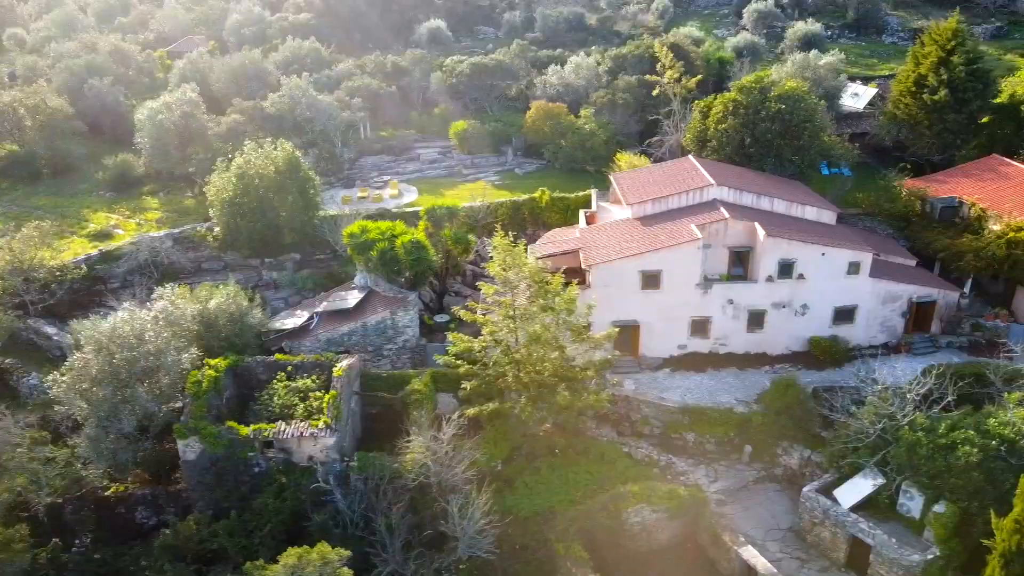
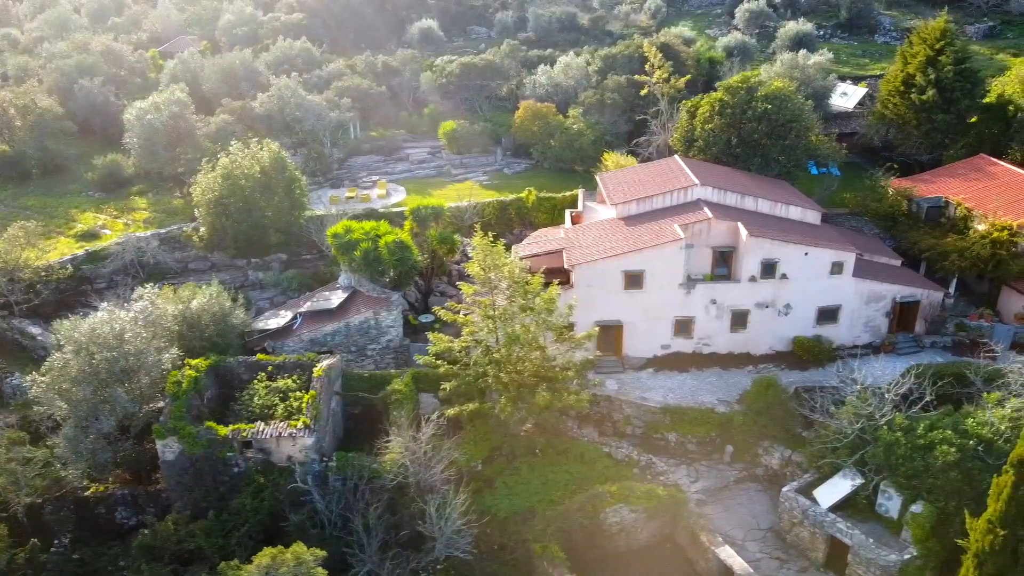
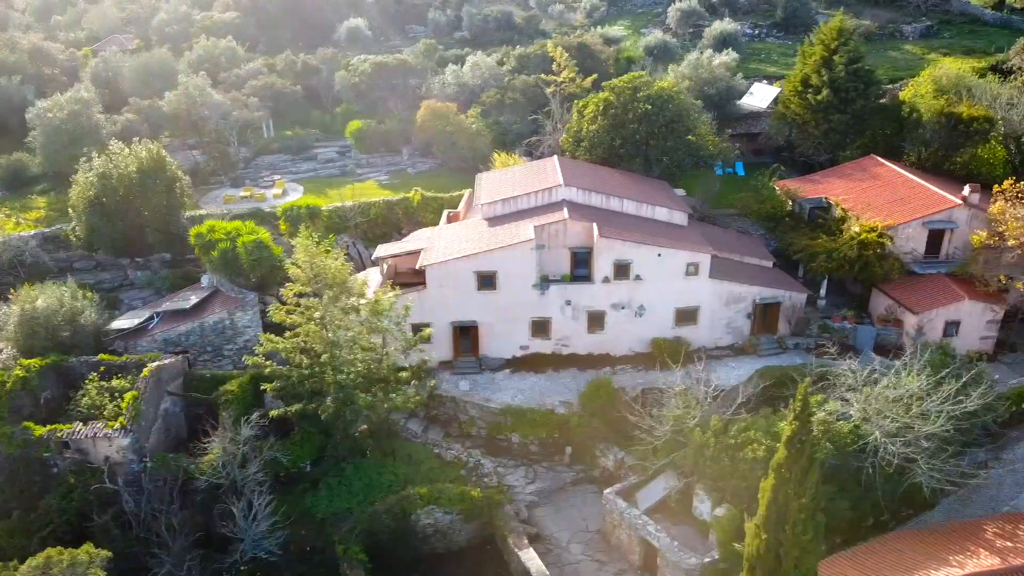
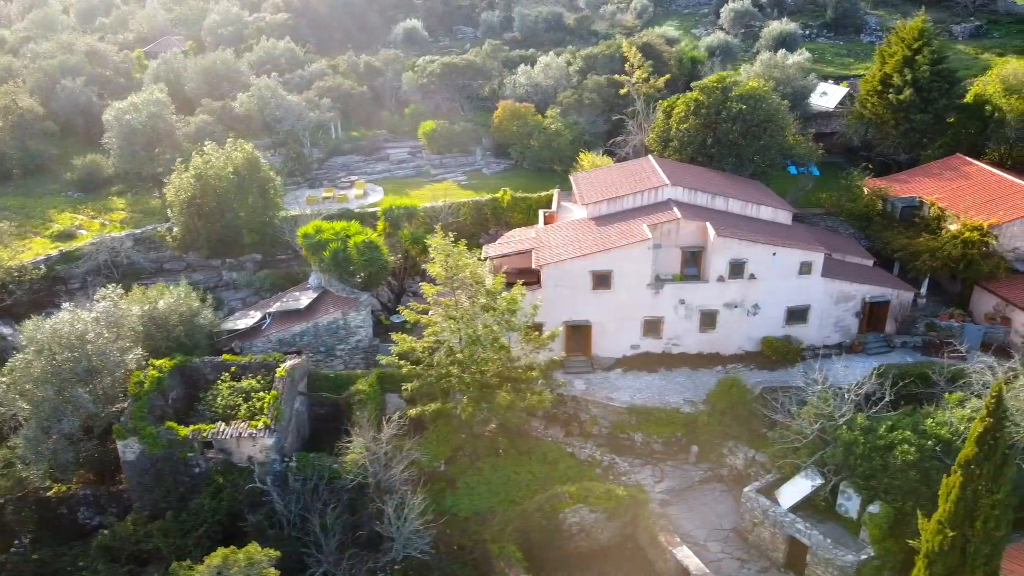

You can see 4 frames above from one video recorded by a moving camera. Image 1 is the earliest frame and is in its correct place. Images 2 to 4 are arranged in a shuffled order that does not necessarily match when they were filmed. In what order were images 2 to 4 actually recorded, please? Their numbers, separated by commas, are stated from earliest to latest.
2, 4, 3
